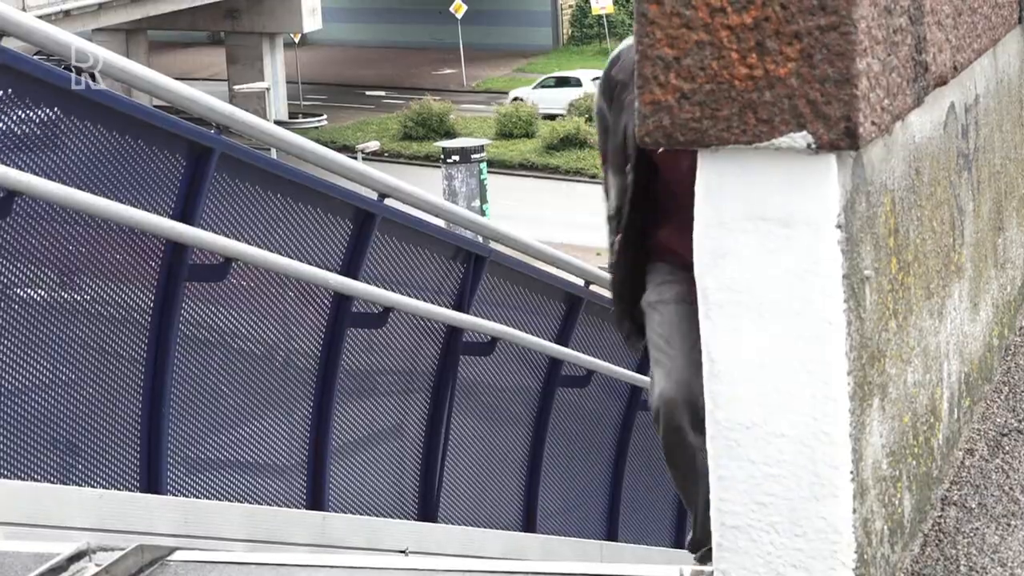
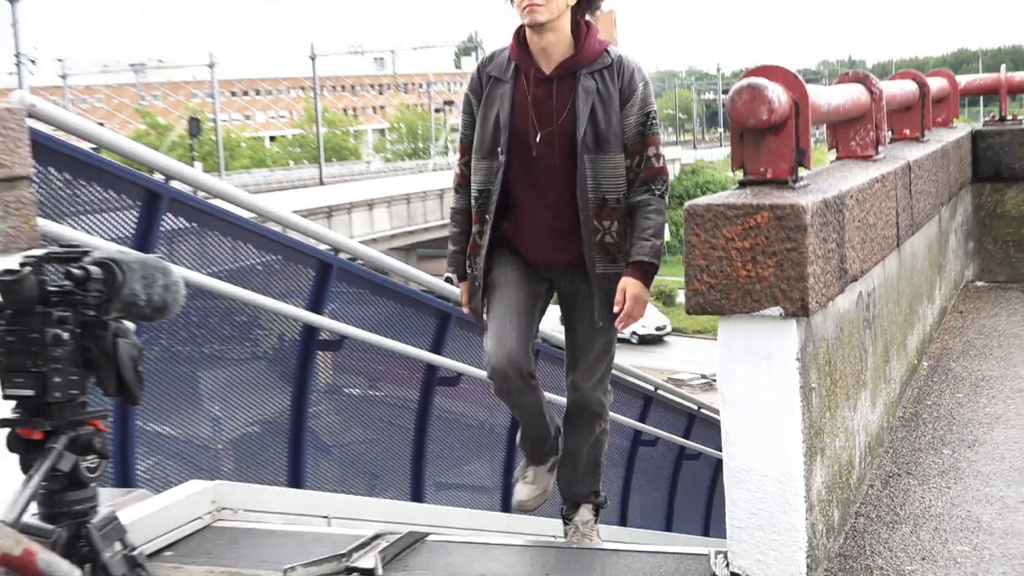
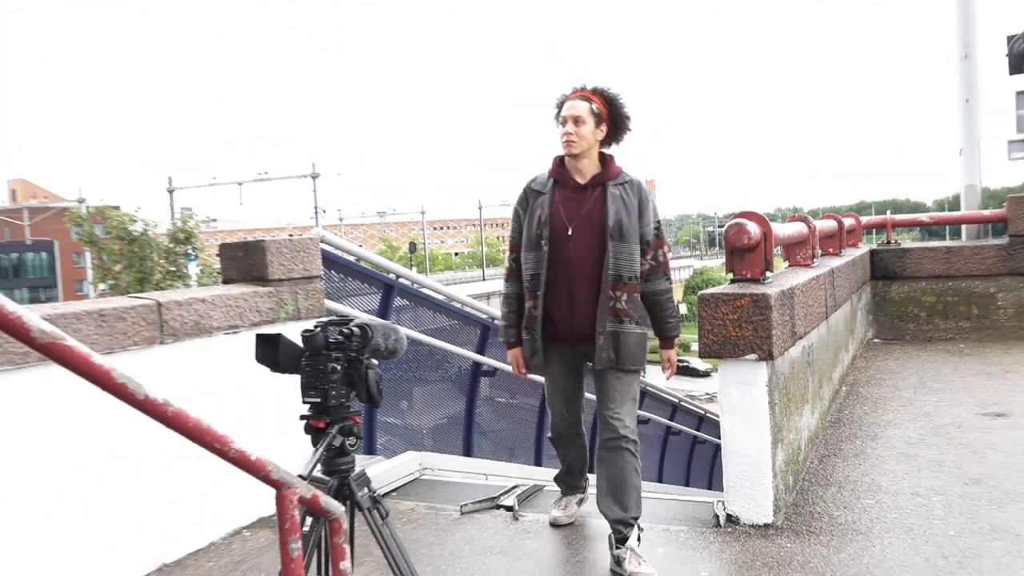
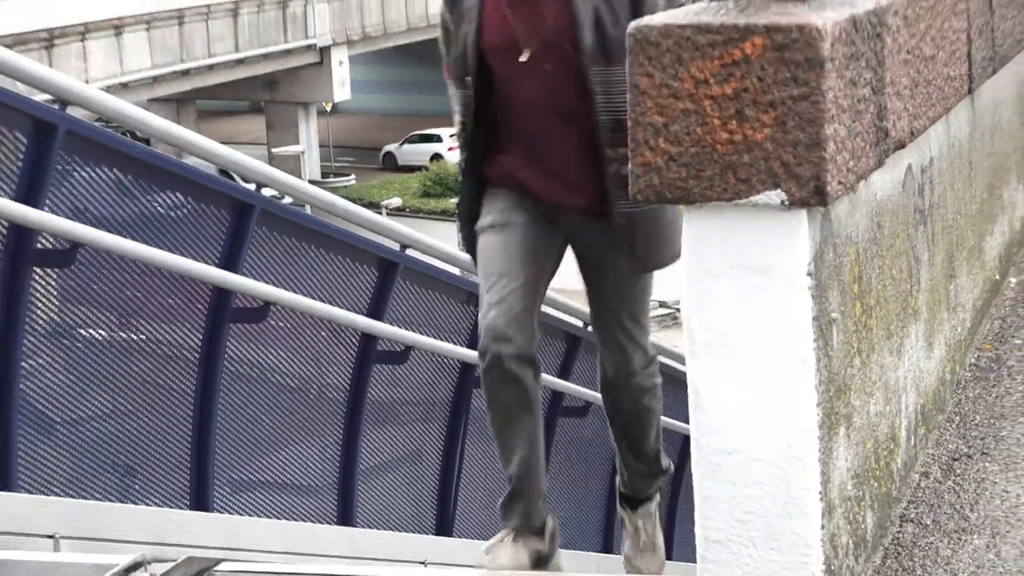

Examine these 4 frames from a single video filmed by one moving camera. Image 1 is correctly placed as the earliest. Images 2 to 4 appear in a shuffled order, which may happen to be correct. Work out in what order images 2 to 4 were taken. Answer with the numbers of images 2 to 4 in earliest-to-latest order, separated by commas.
4, 2, 3
